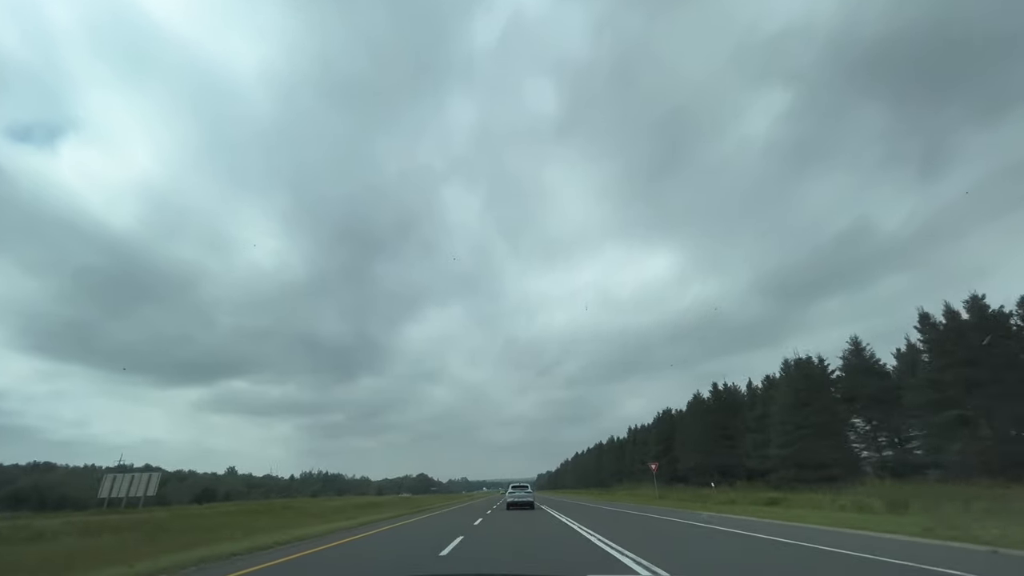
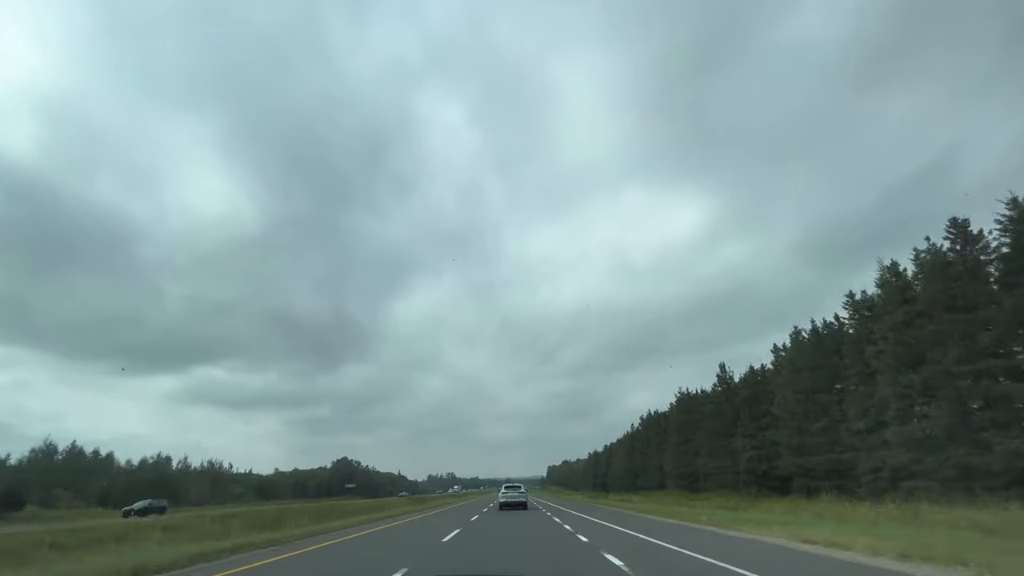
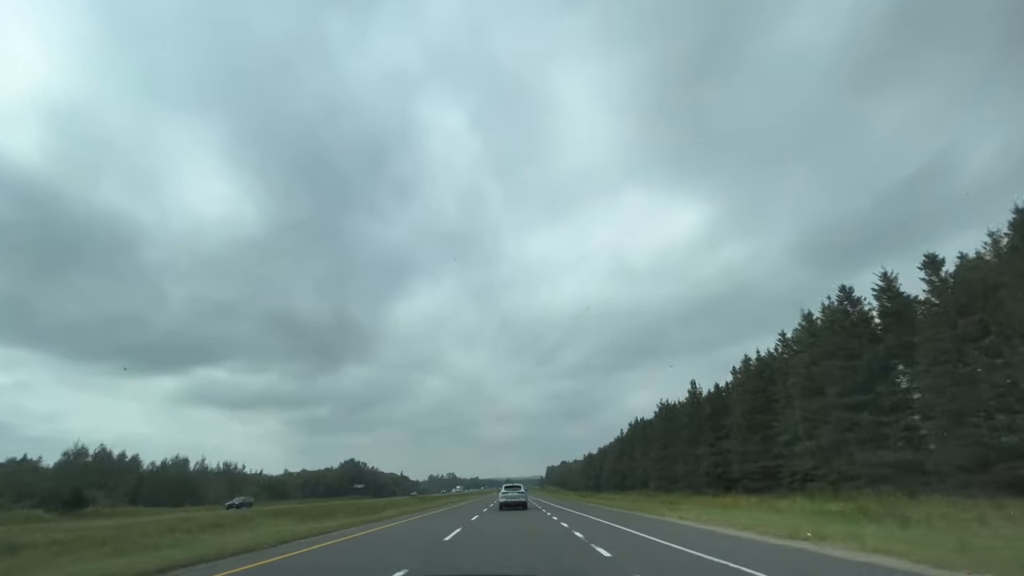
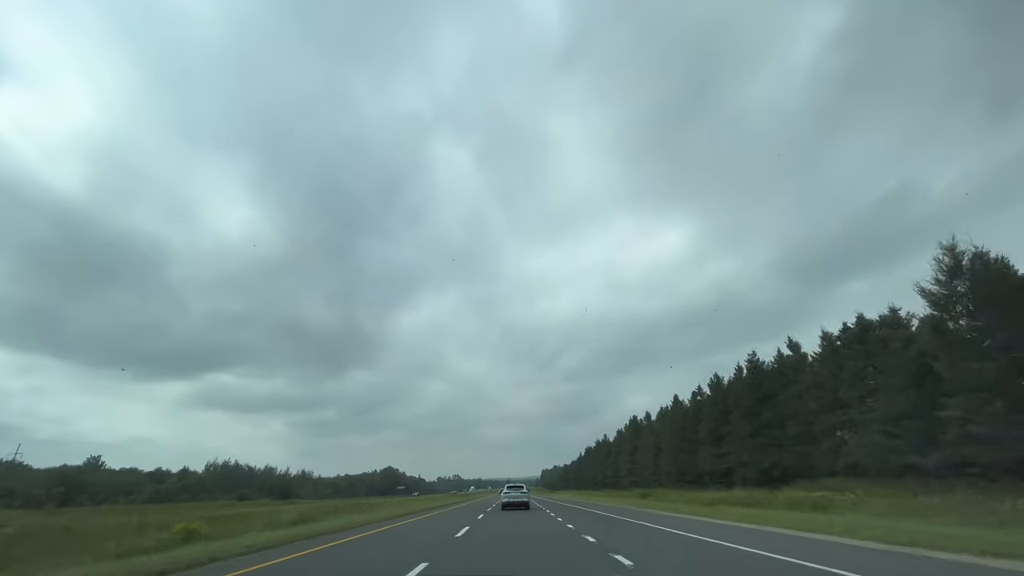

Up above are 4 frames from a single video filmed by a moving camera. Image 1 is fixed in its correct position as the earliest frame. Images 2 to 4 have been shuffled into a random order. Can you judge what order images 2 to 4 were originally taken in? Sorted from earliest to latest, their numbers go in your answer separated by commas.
4, 3, 2
